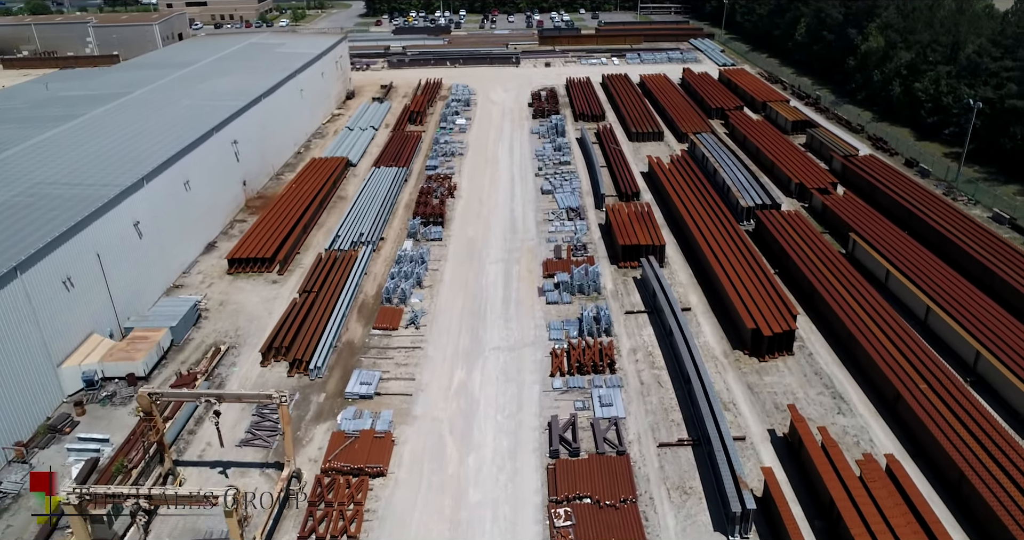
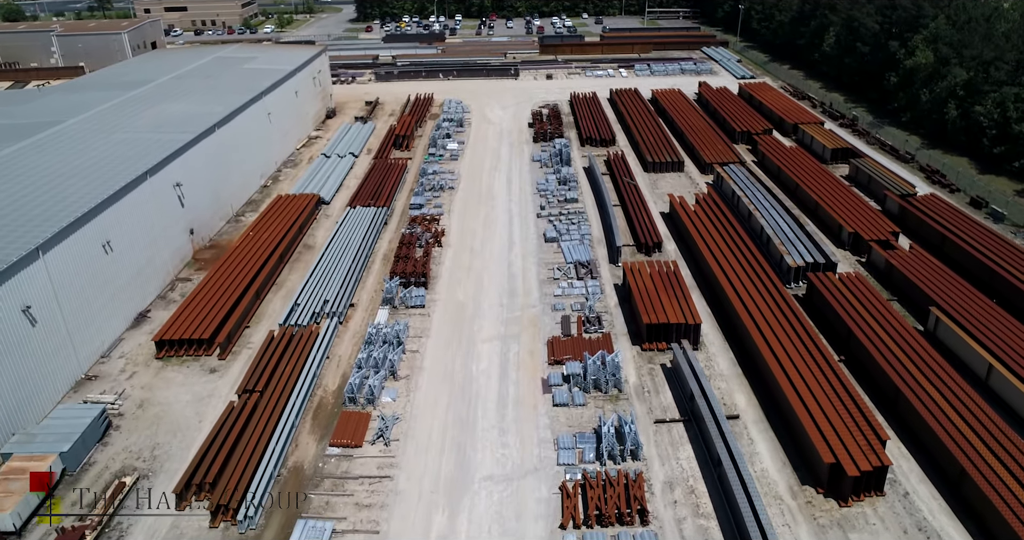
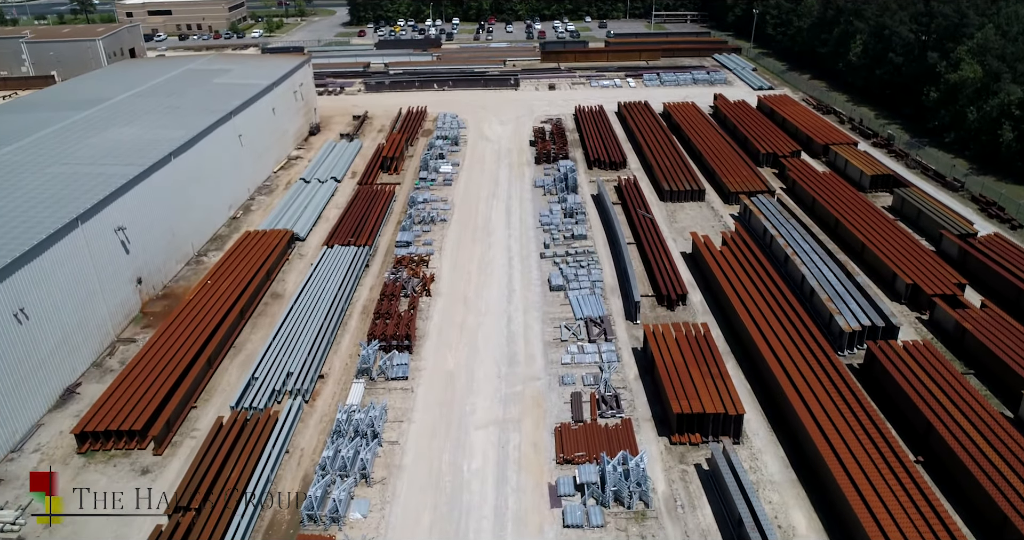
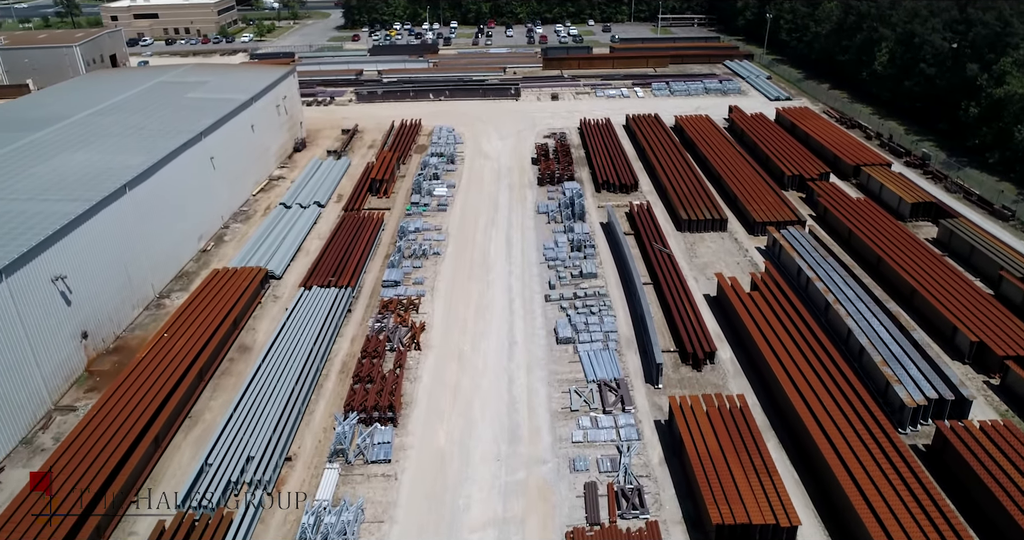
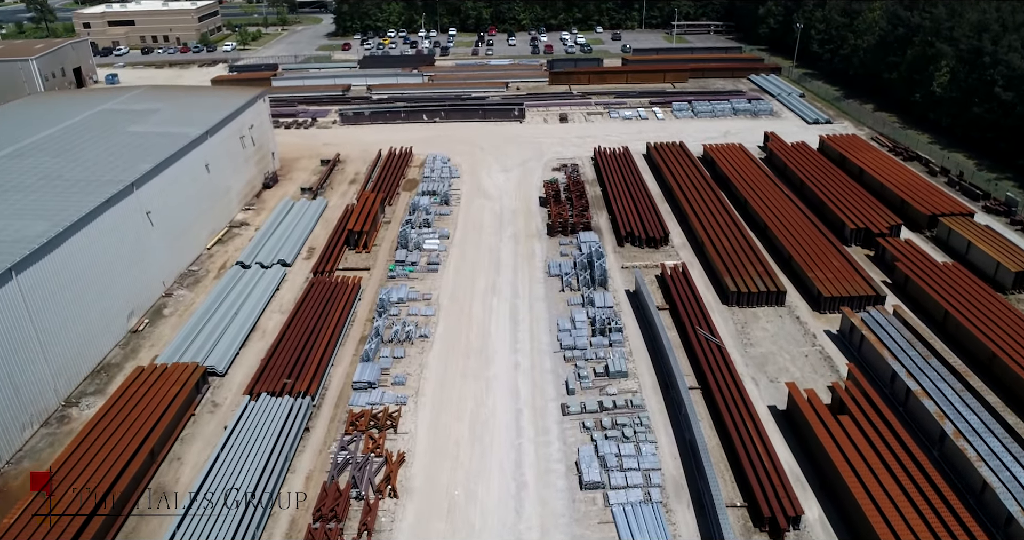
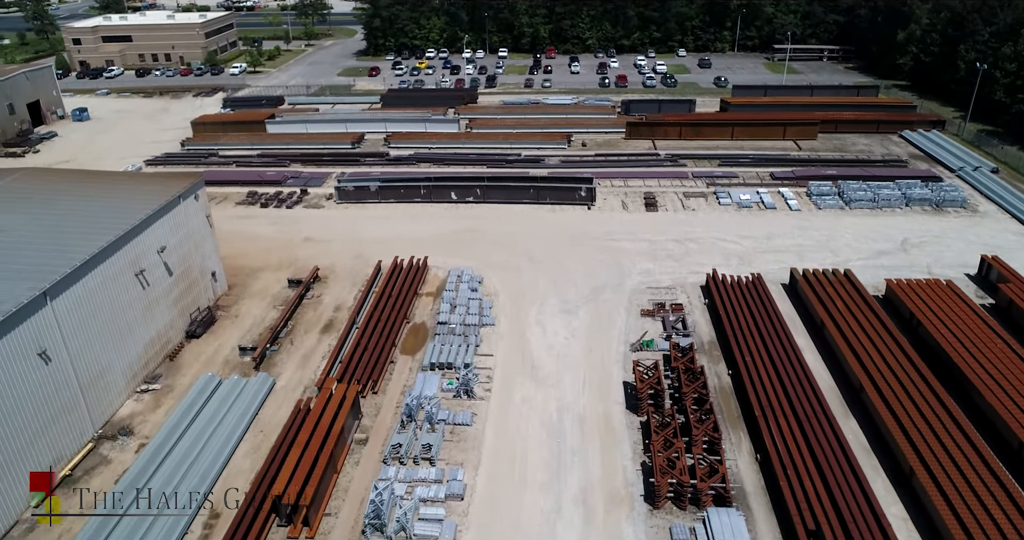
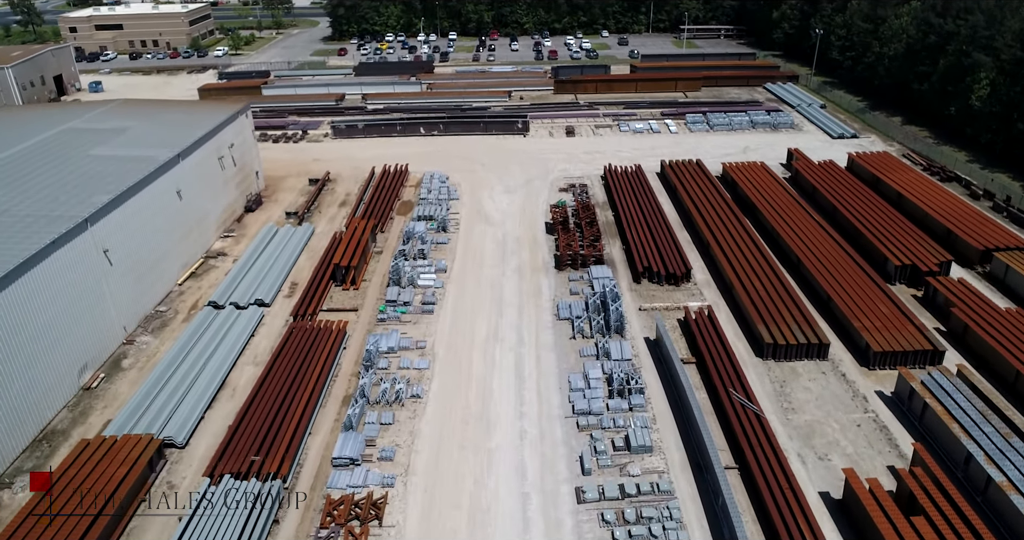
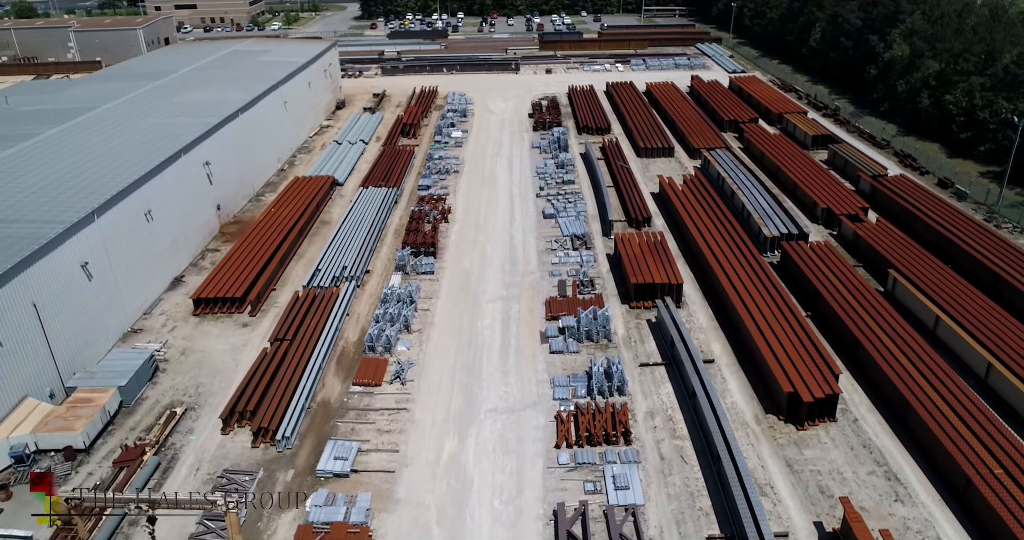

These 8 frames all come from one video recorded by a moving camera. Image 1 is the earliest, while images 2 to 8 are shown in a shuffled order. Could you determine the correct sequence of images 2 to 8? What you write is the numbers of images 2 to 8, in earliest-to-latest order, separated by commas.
8, 2, 3, 4, 5, 7, 6
